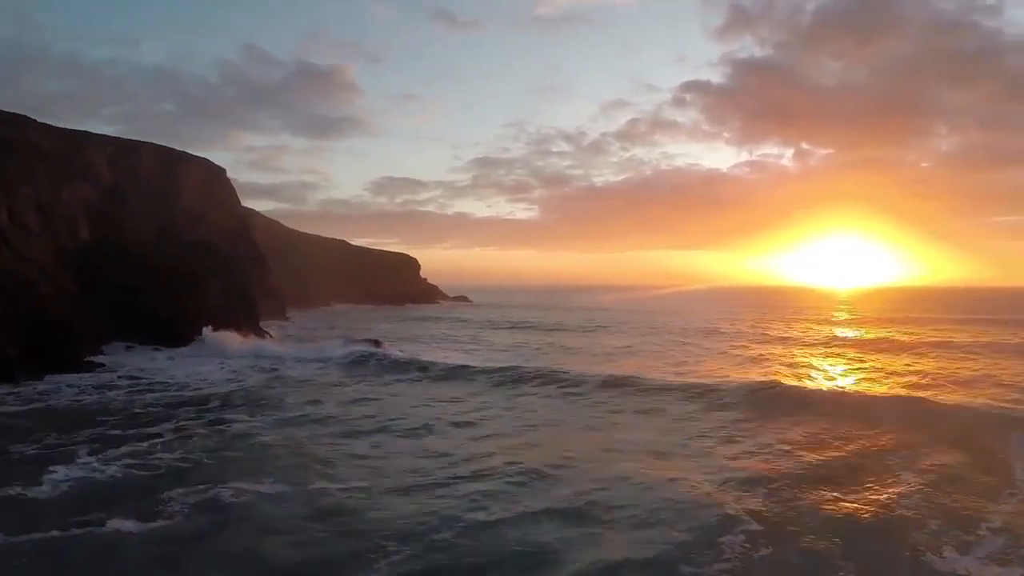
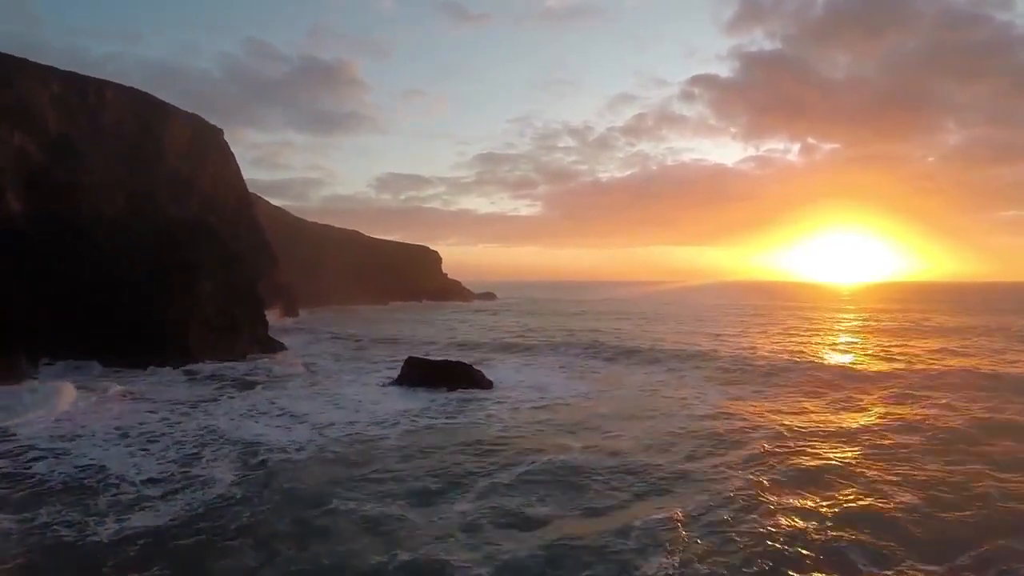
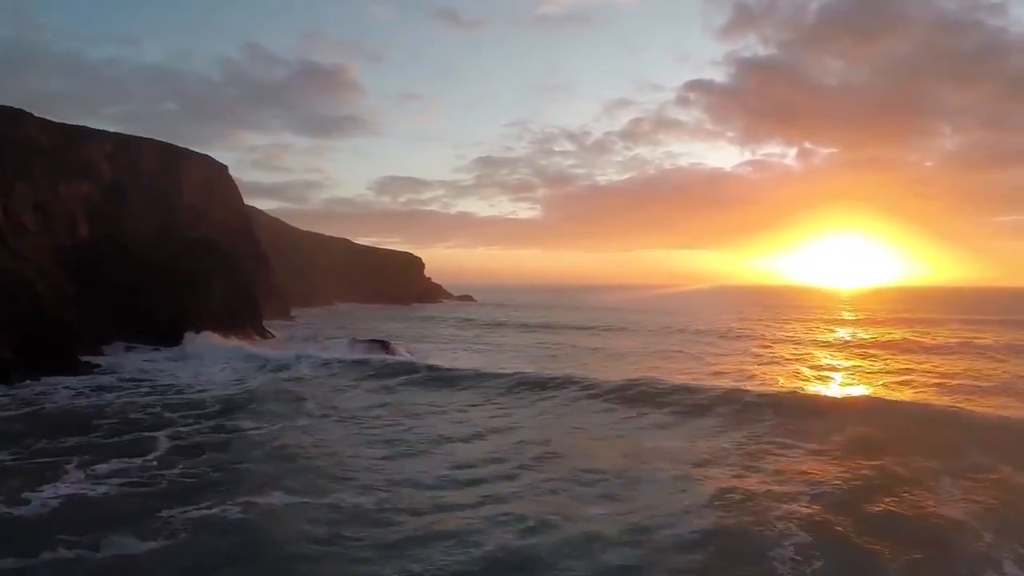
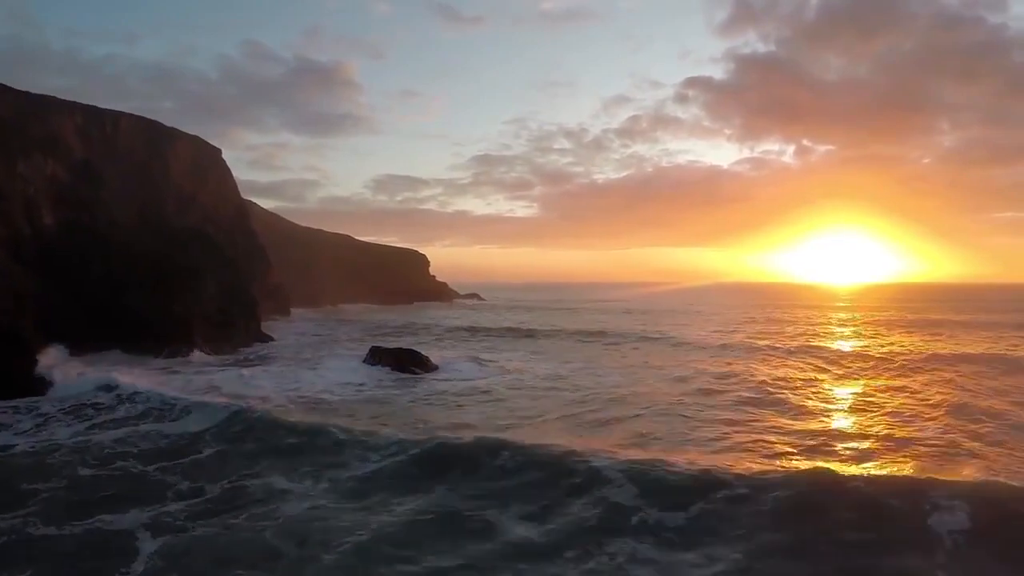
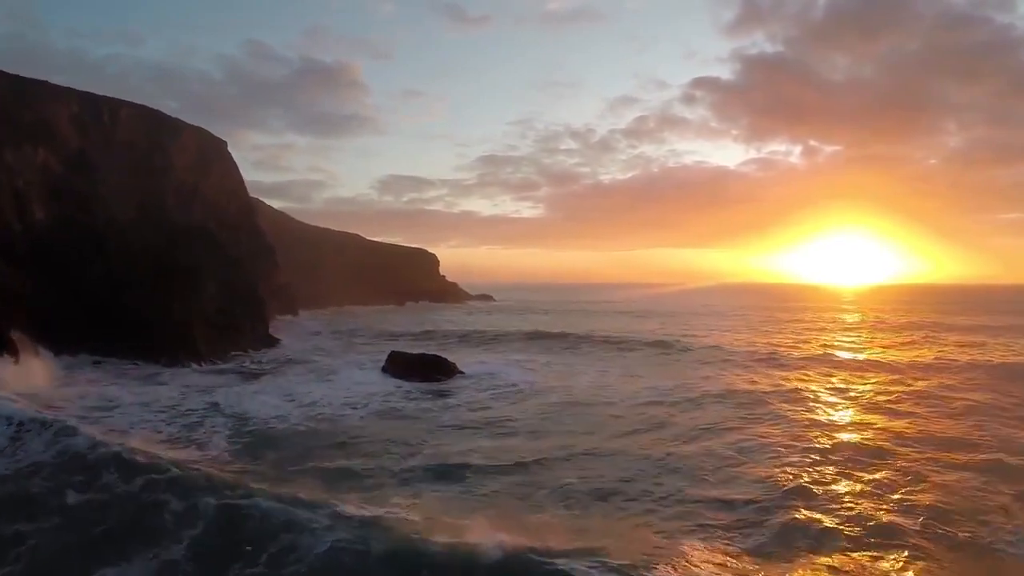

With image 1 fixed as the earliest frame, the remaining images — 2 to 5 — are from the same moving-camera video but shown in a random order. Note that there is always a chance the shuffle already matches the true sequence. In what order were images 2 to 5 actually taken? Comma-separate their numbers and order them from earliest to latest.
3, 4, 5, 2
